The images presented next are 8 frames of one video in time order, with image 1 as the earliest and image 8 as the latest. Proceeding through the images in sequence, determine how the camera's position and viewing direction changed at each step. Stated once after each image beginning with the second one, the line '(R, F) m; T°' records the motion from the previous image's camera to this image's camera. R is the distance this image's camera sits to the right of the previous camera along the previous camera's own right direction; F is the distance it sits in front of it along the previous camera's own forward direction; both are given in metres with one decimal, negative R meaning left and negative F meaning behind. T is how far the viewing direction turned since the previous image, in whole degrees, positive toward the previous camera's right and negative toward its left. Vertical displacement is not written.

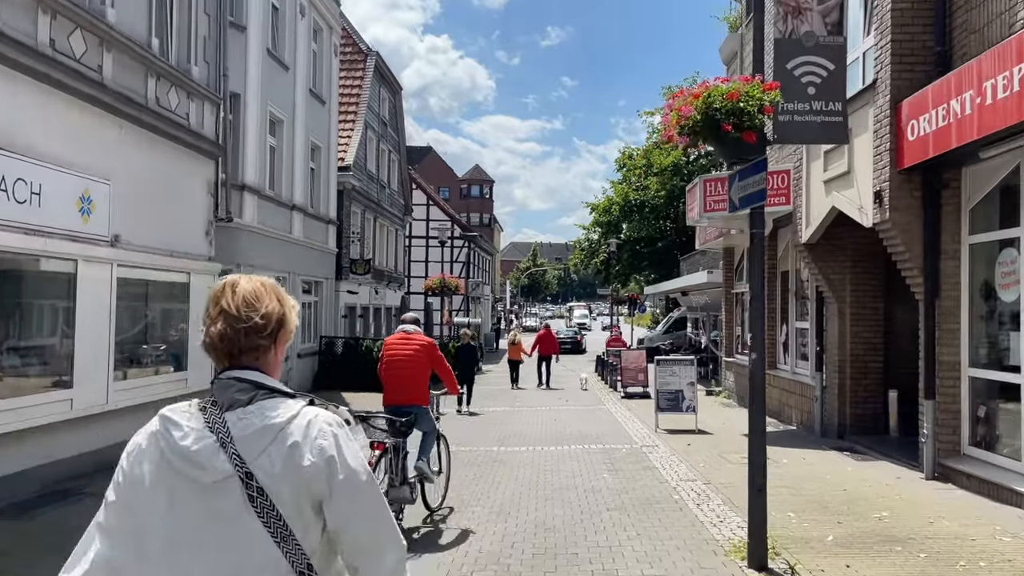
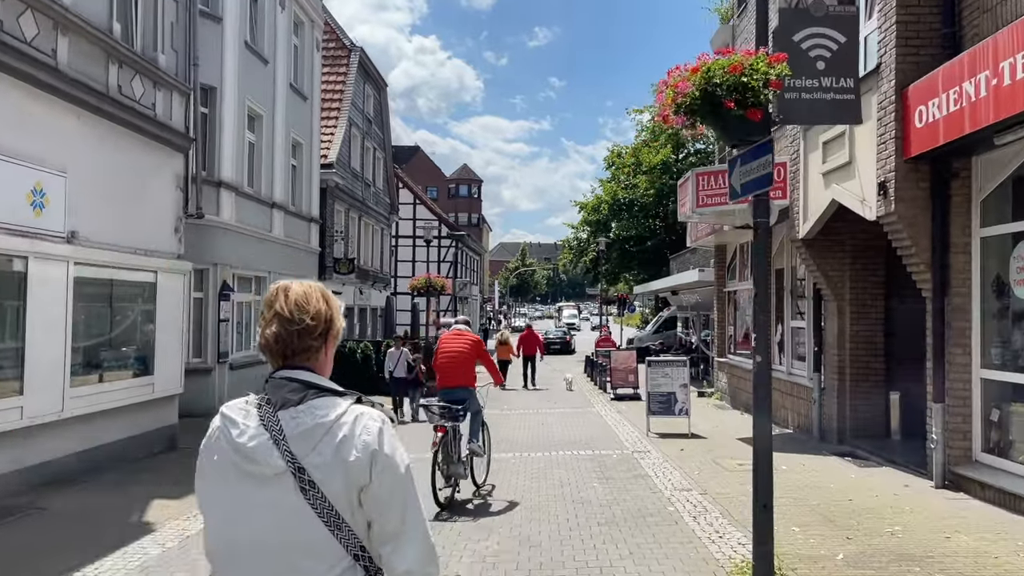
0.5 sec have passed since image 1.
(+0.1, +0.5) m; +1°
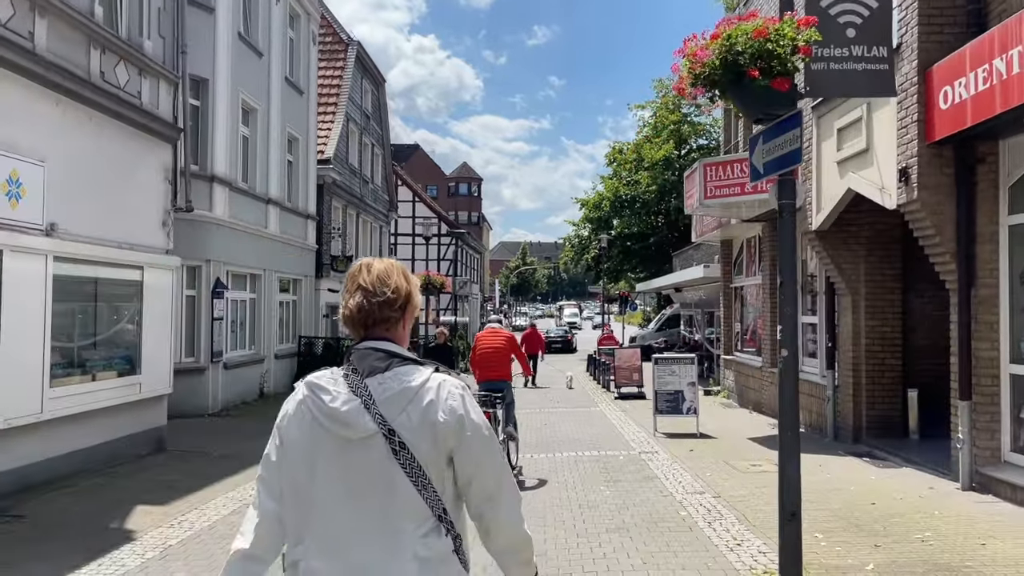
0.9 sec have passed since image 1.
(0.0, +0.4) m; 0°
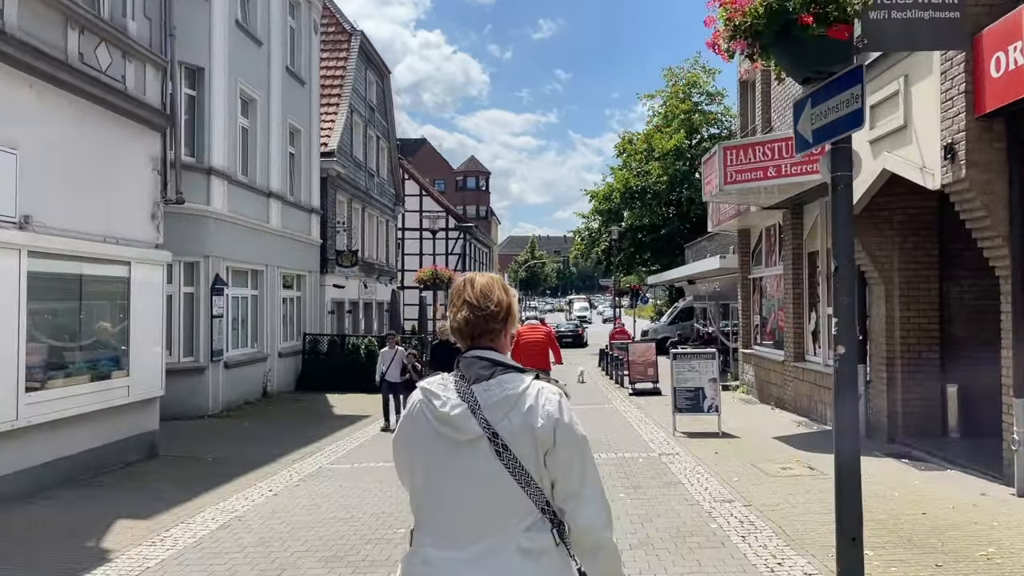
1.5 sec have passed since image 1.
(0.0, +0.6) m; -1°
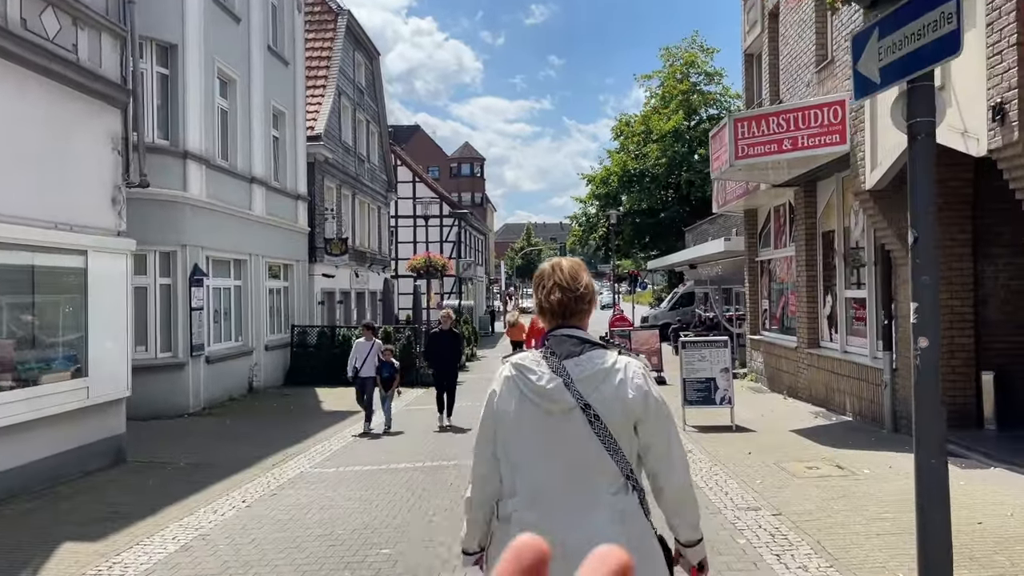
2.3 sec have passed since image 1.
(0.0, +0.8) m; 0°
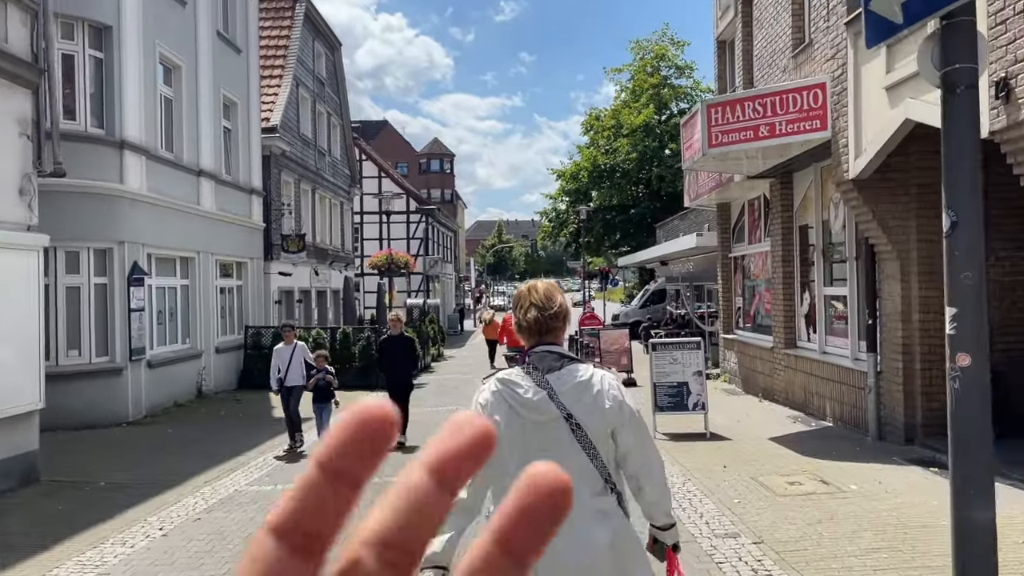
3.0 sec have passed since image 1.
(+0.2, +0.8) m; +2°
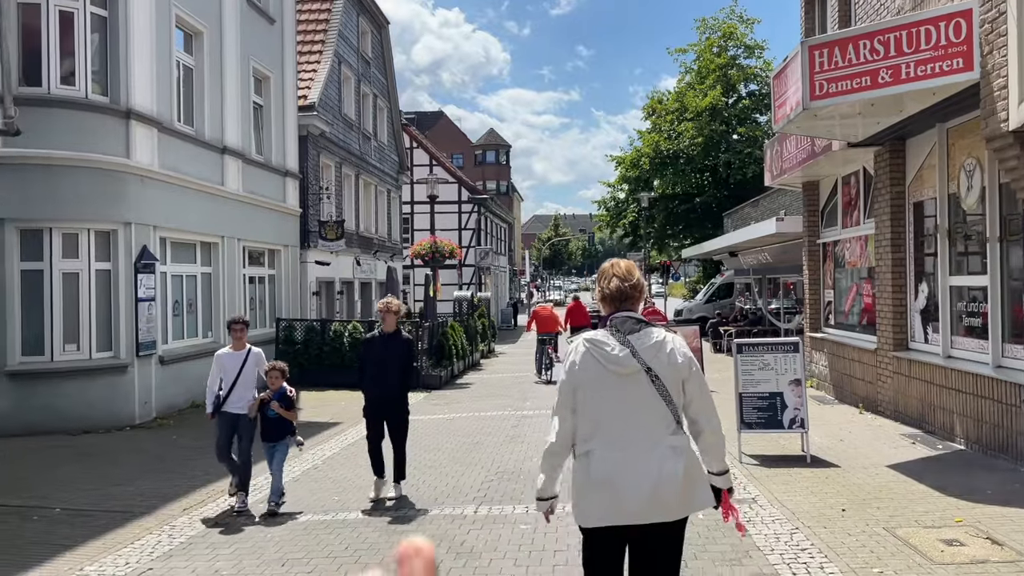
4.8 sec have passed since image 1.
(+0.1, +1.8) m; -4°
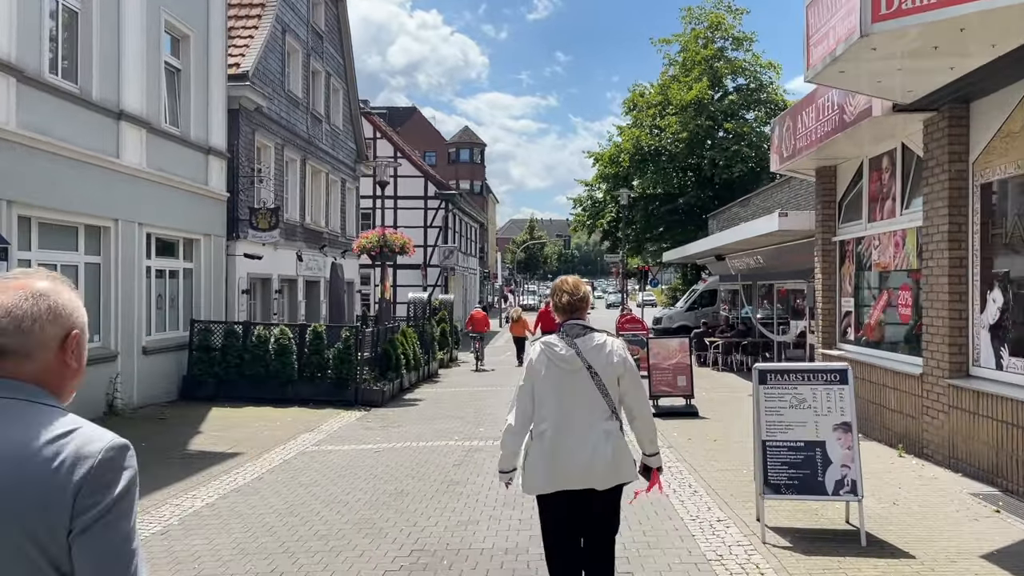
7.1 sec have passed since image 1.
(+0.3, +2.4) m; +2°
